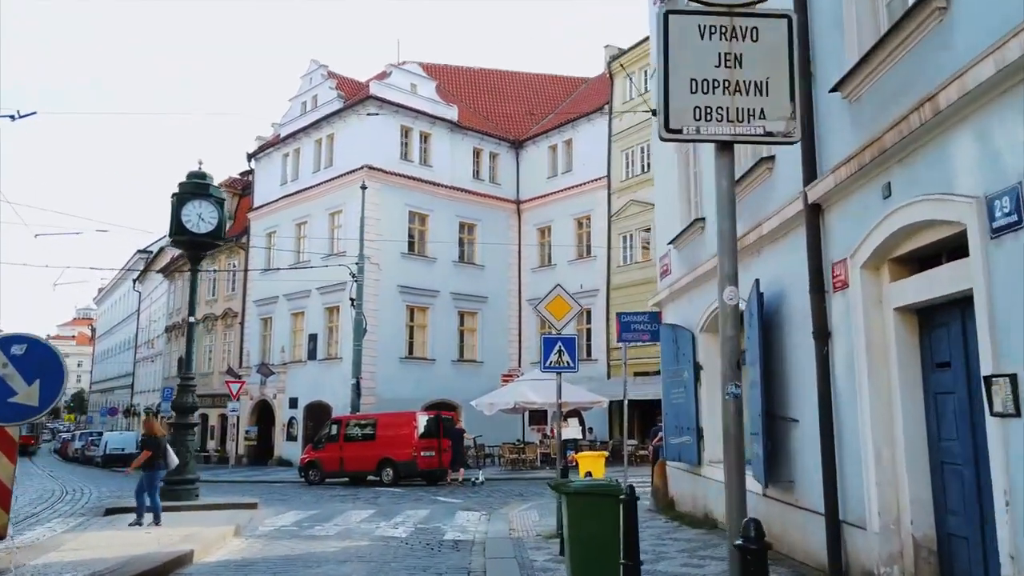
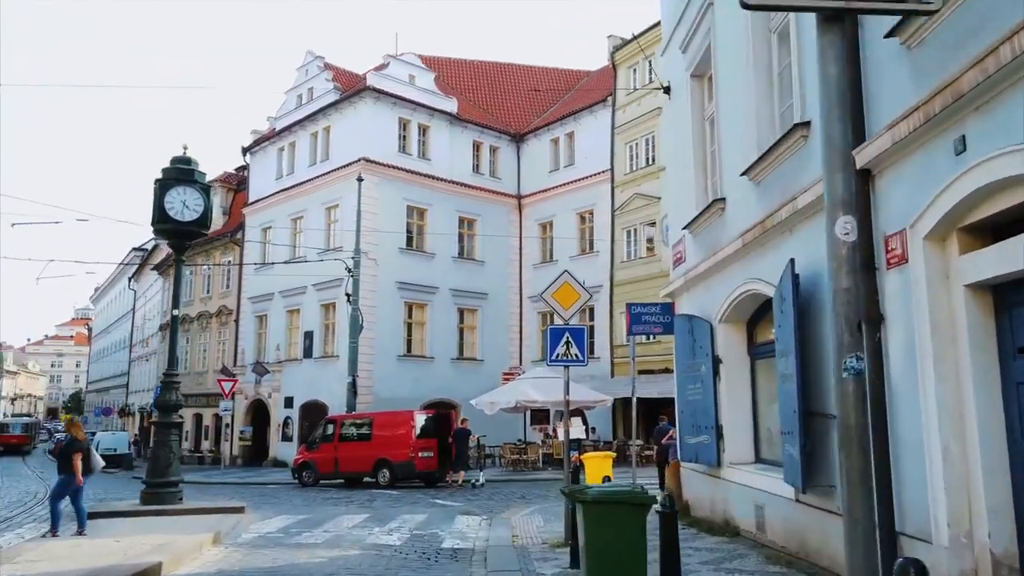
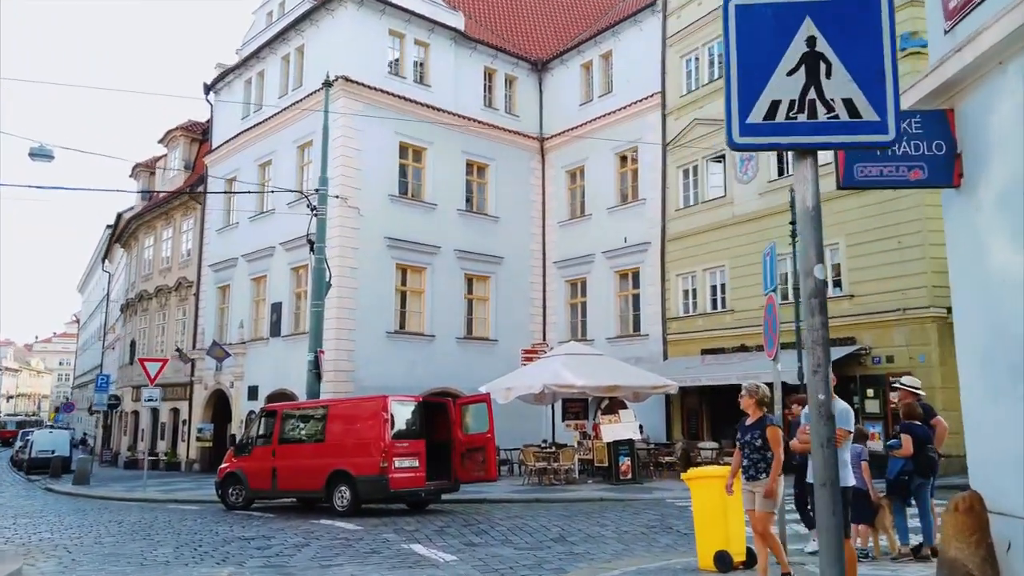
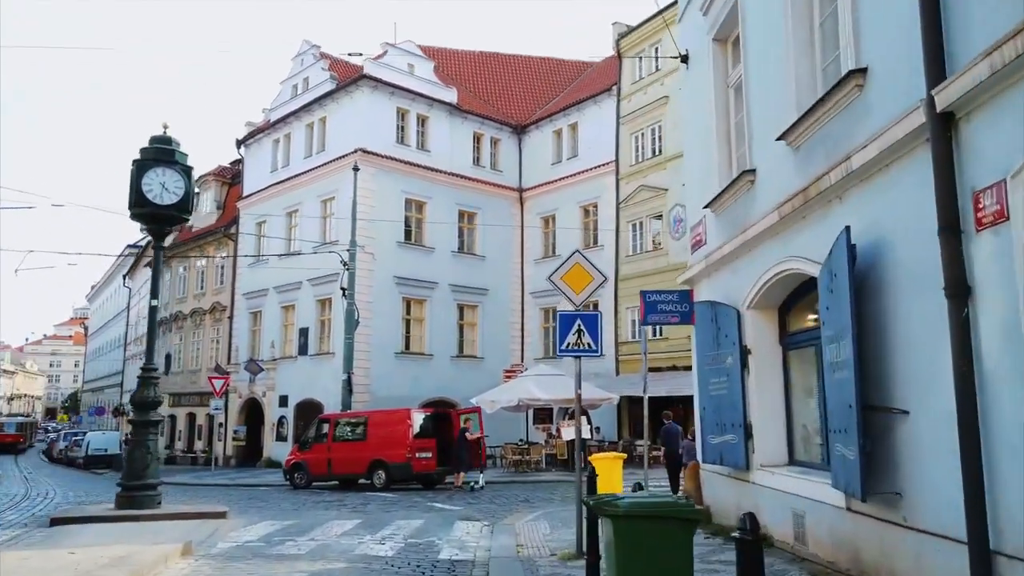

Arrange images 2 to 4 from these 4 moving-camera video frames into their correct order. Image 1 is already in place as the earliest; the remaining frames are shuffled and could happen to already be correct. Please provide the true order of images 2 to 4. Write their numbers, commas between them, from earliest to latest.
2, 4, 3
